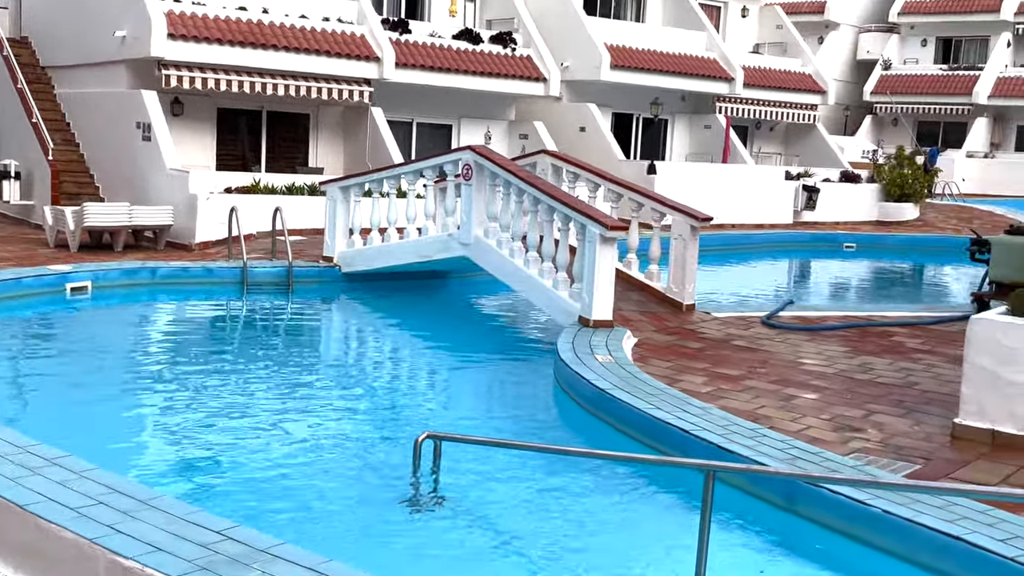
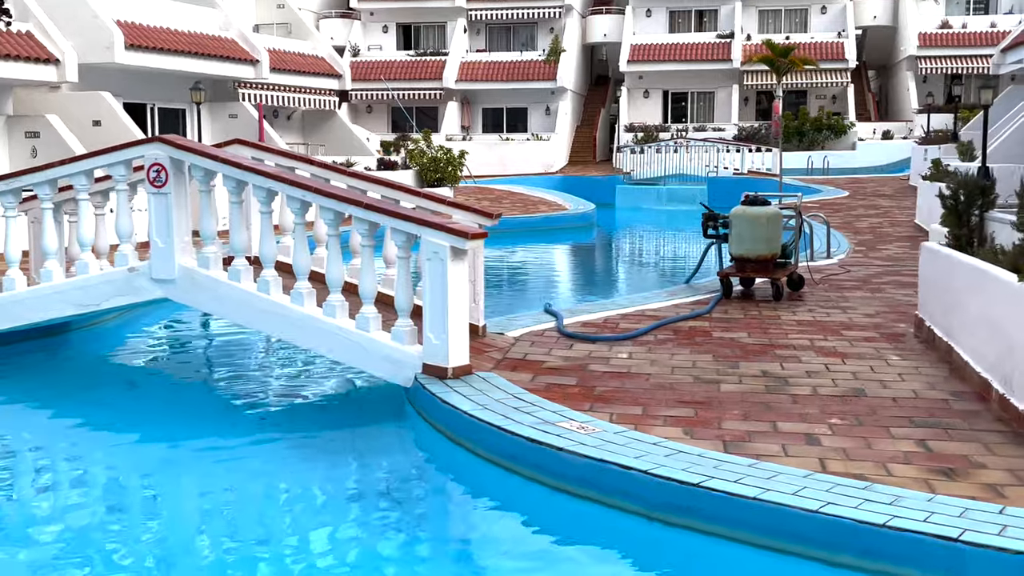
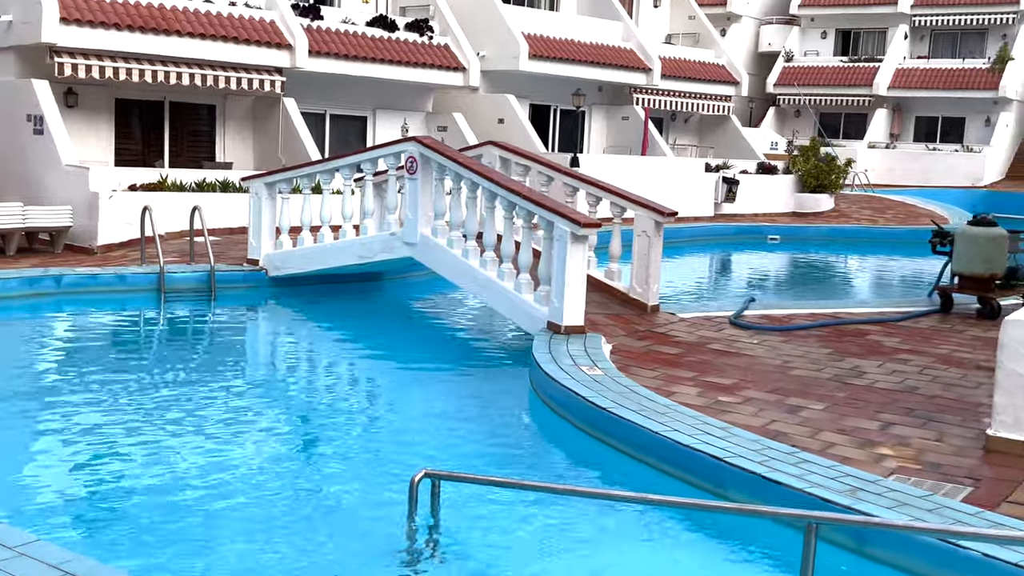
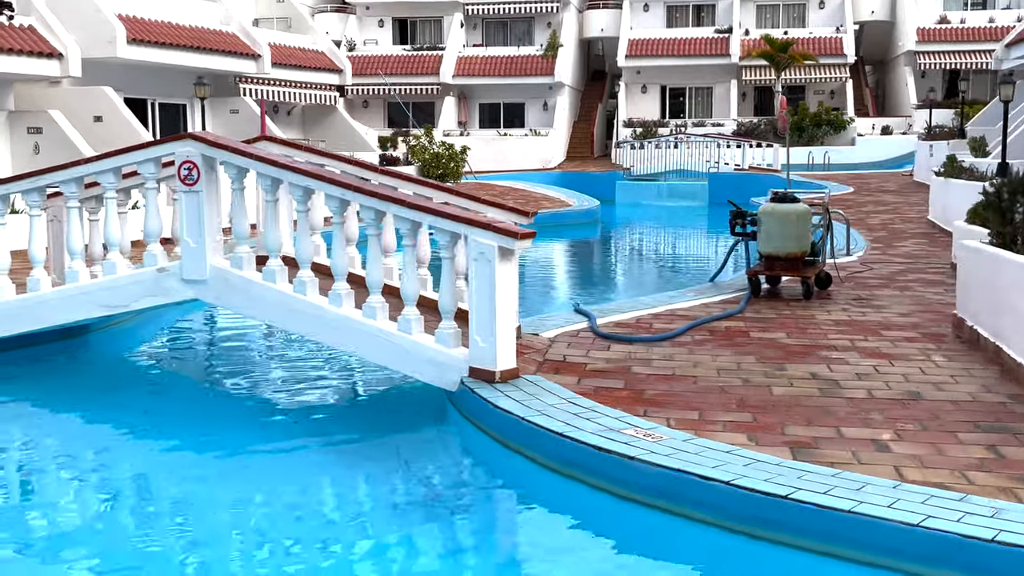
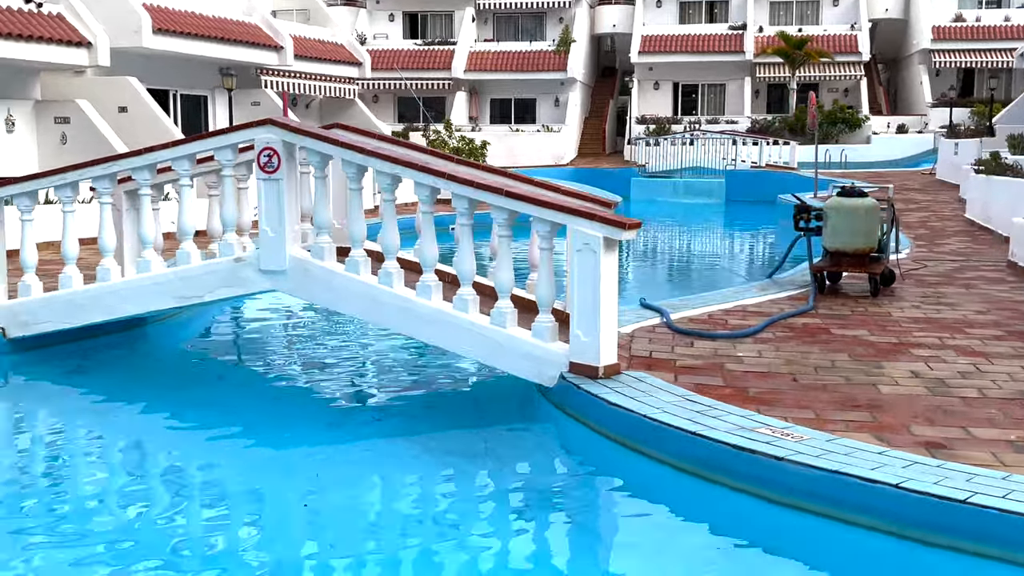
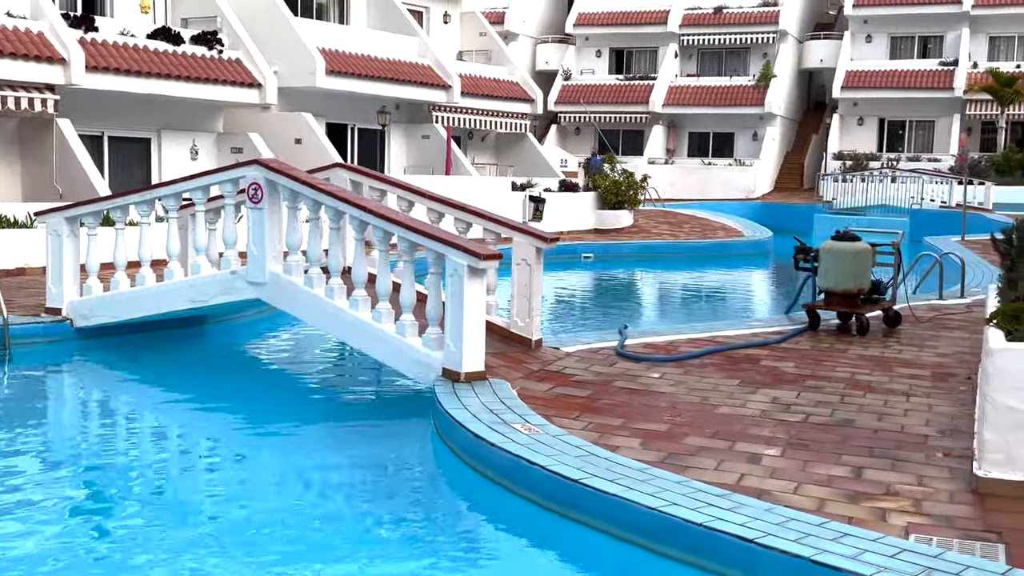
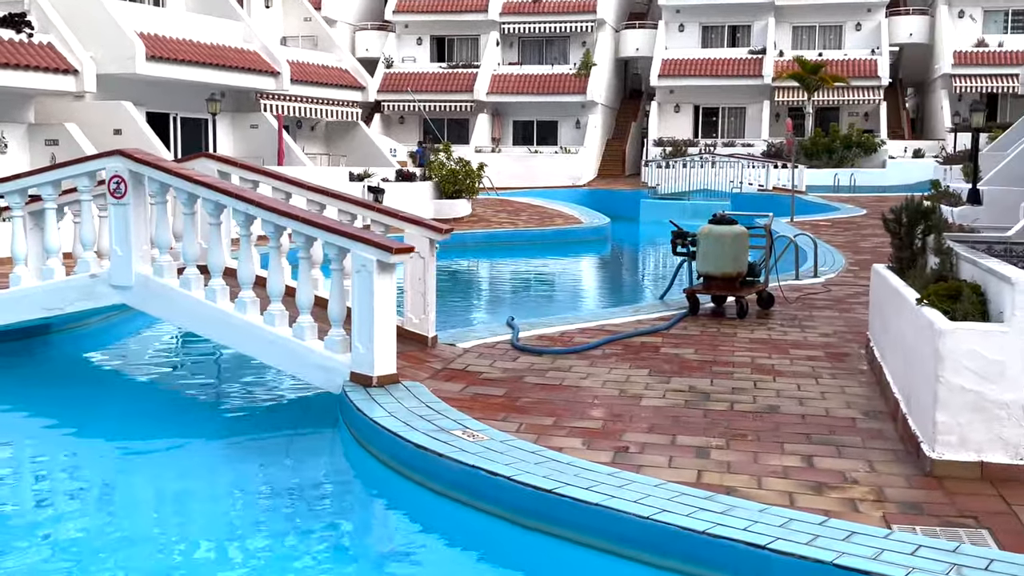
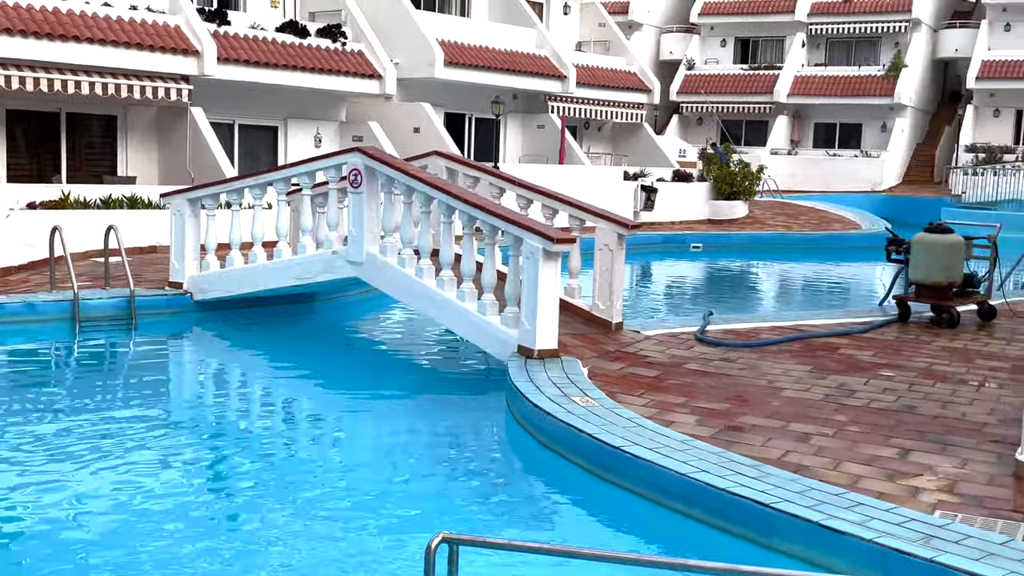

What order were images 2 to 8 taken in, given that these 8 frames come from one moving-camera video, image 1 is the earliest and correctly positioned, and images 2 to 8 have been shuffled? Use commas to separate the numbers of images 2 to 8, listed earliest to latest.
3, 8, 6, 7, 2, 4, 5
